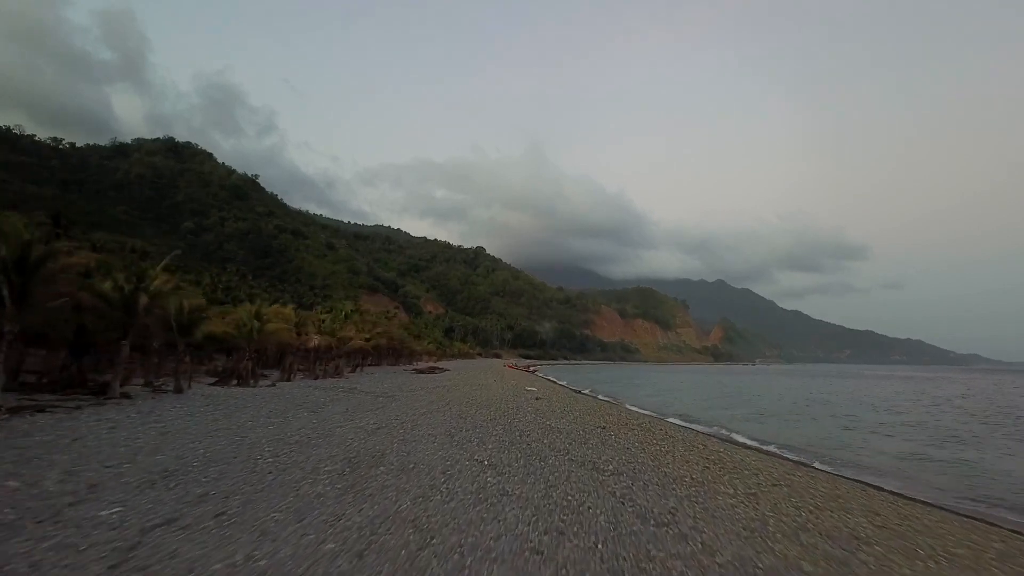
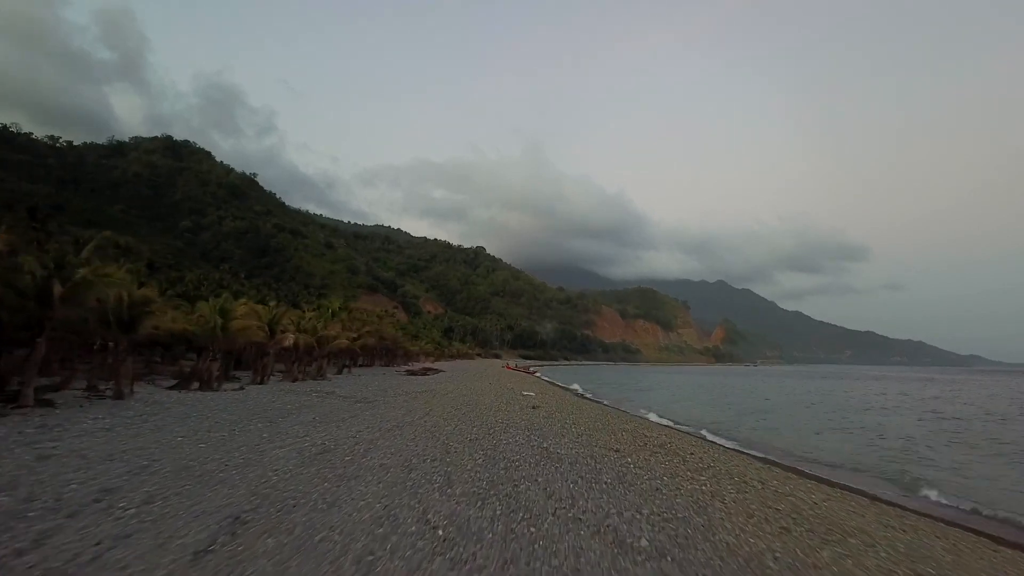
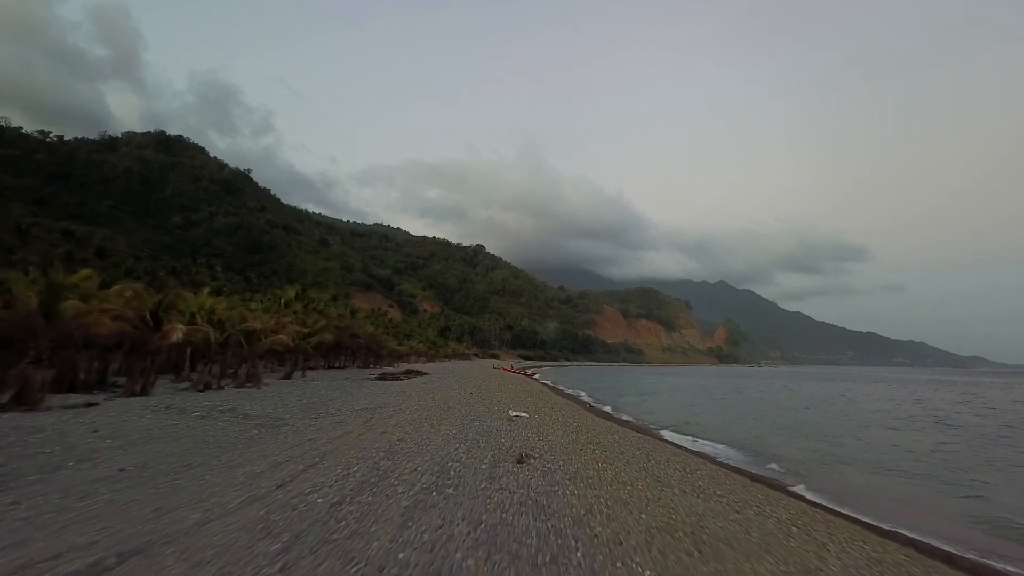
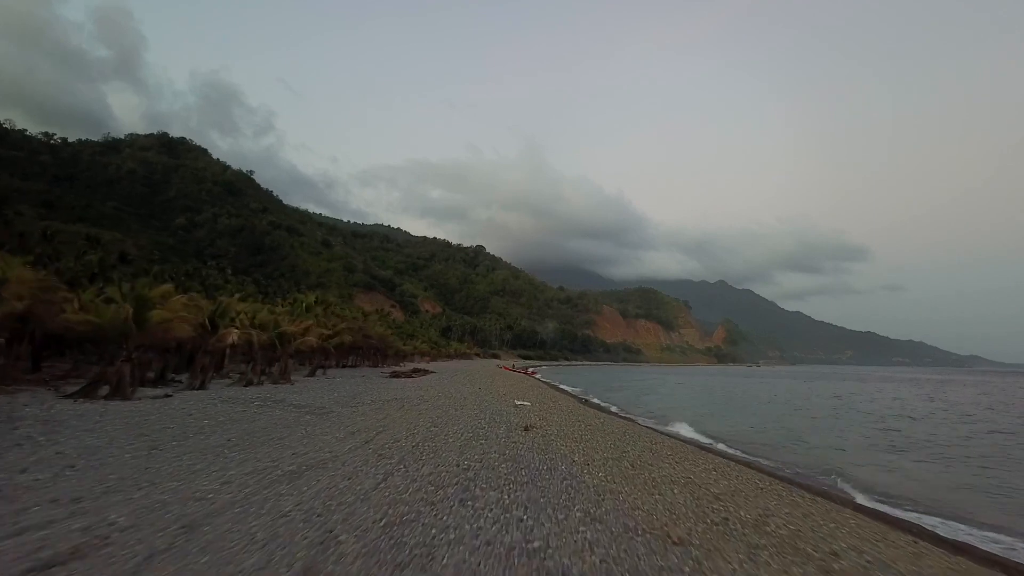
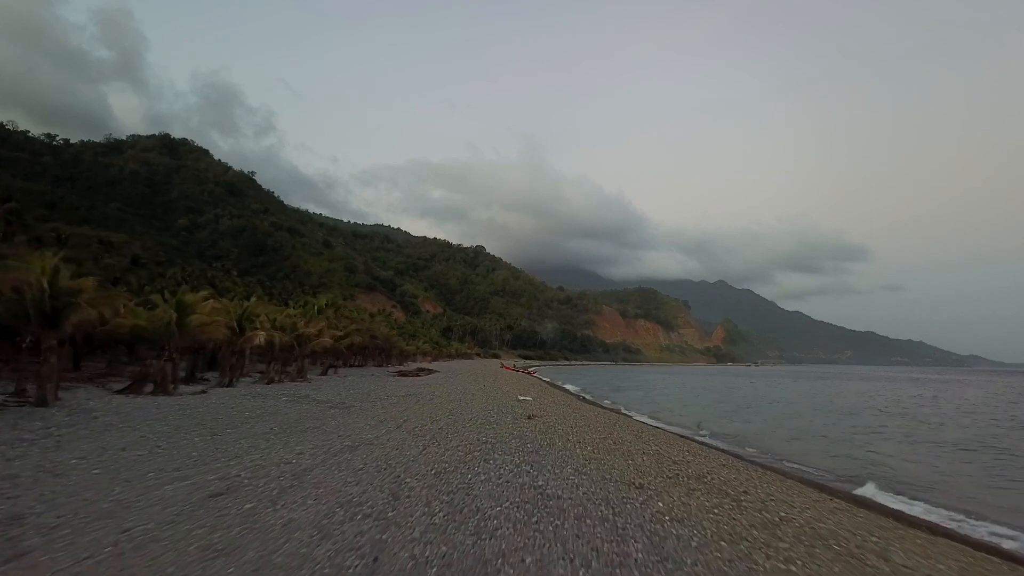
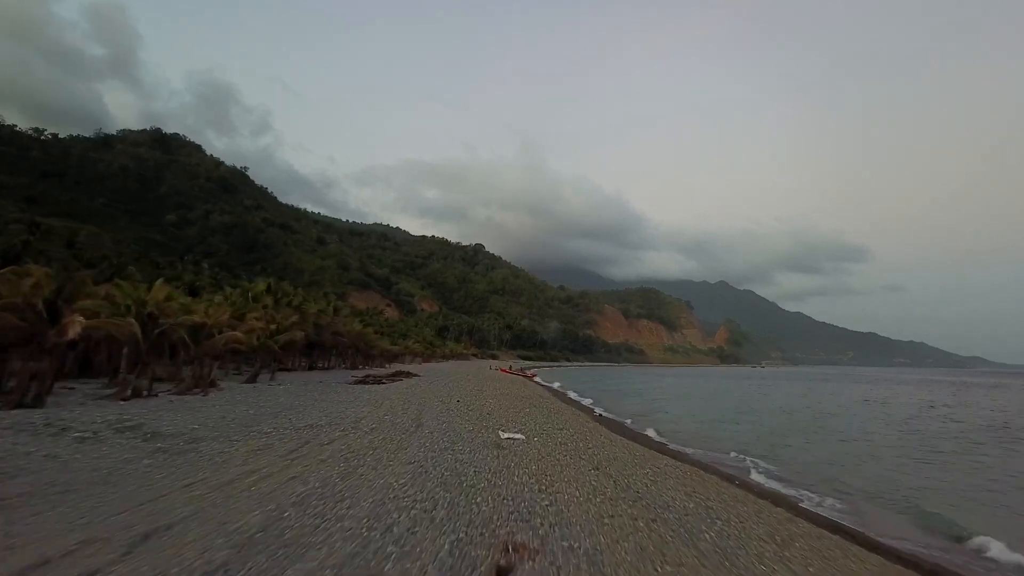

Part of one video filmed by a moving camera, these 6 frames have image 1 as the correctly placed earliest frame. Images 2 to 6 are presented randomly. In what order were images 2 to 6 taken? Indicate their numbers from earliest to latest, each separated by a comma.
2, 5, 4, 3, 6
